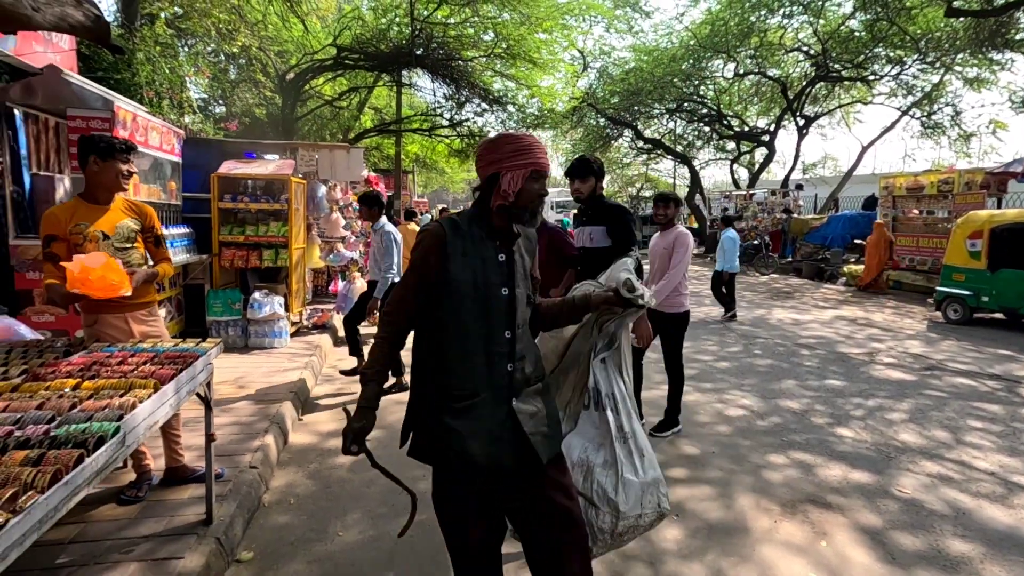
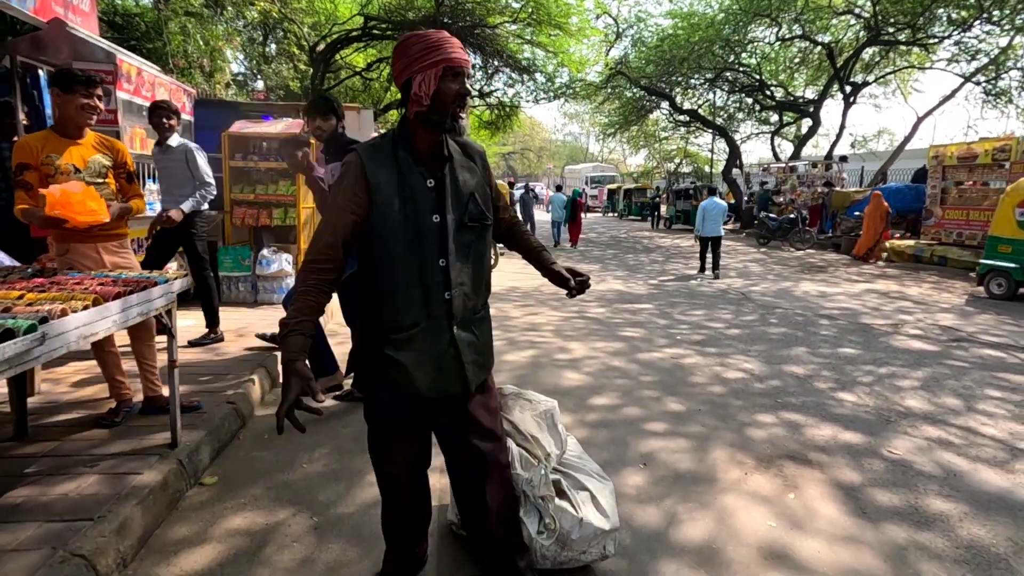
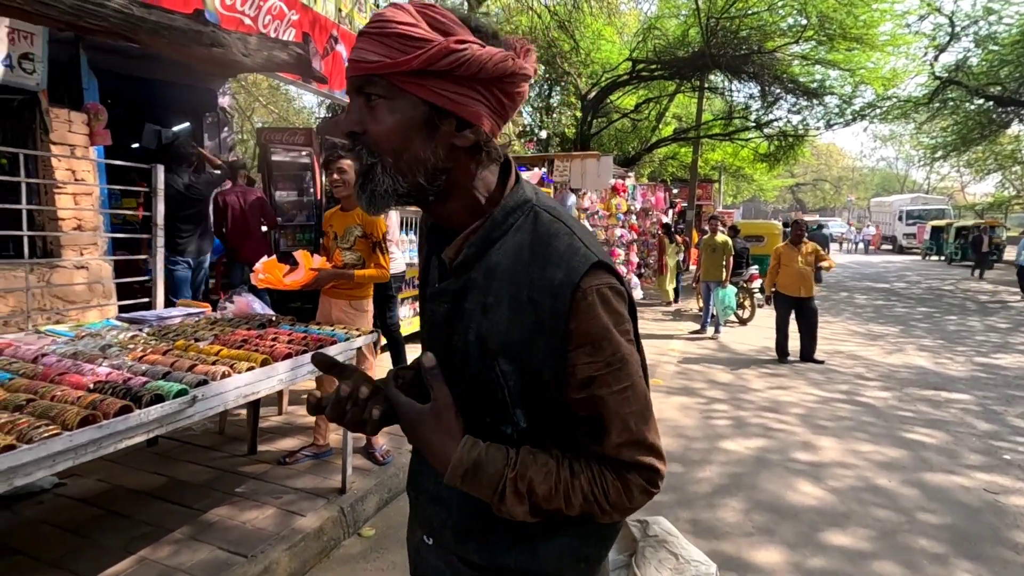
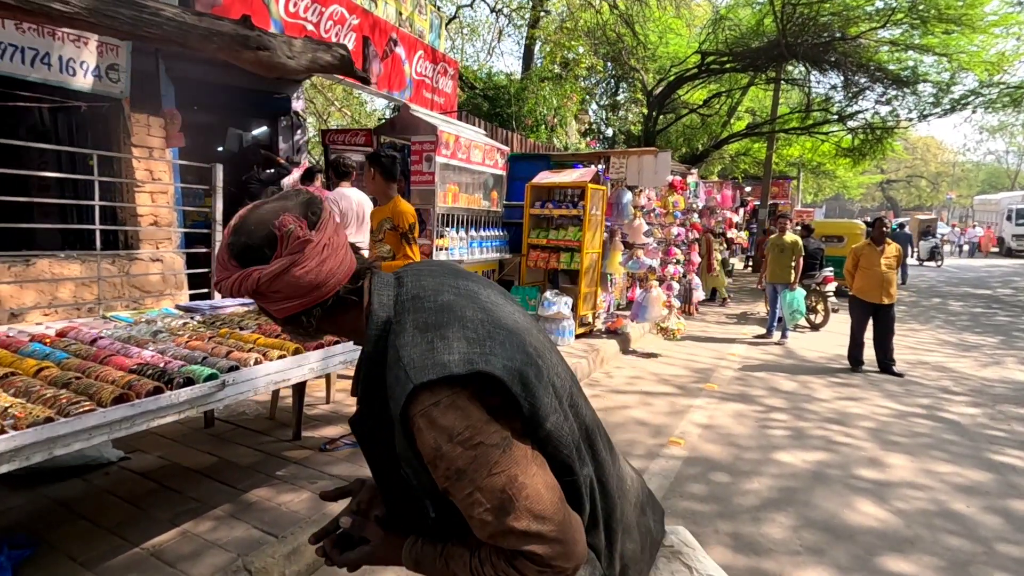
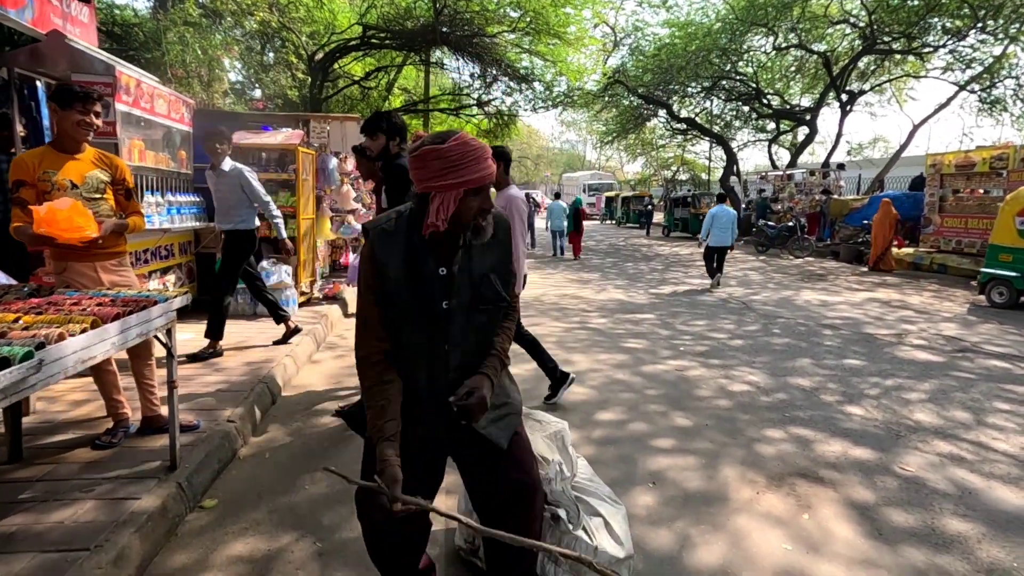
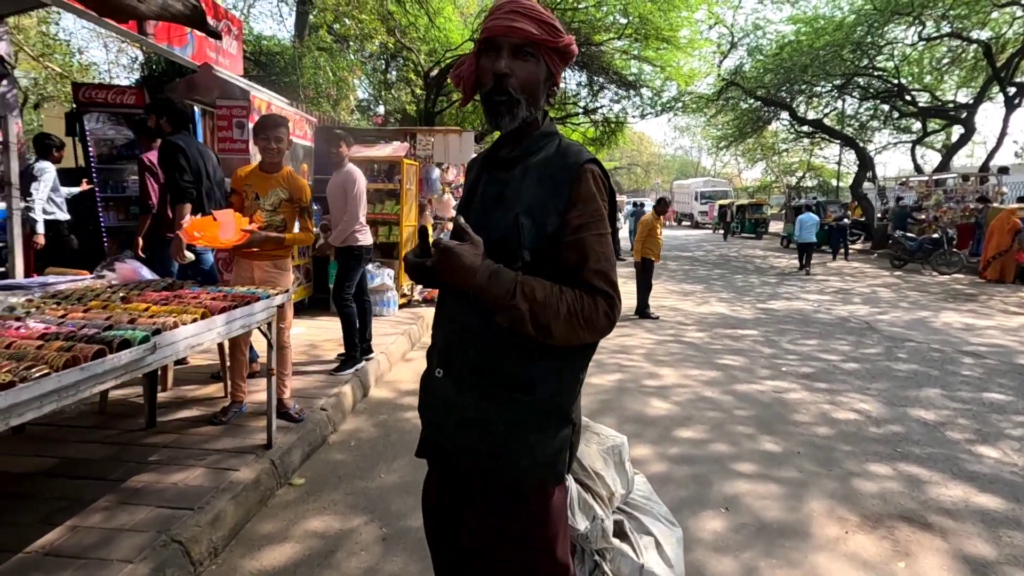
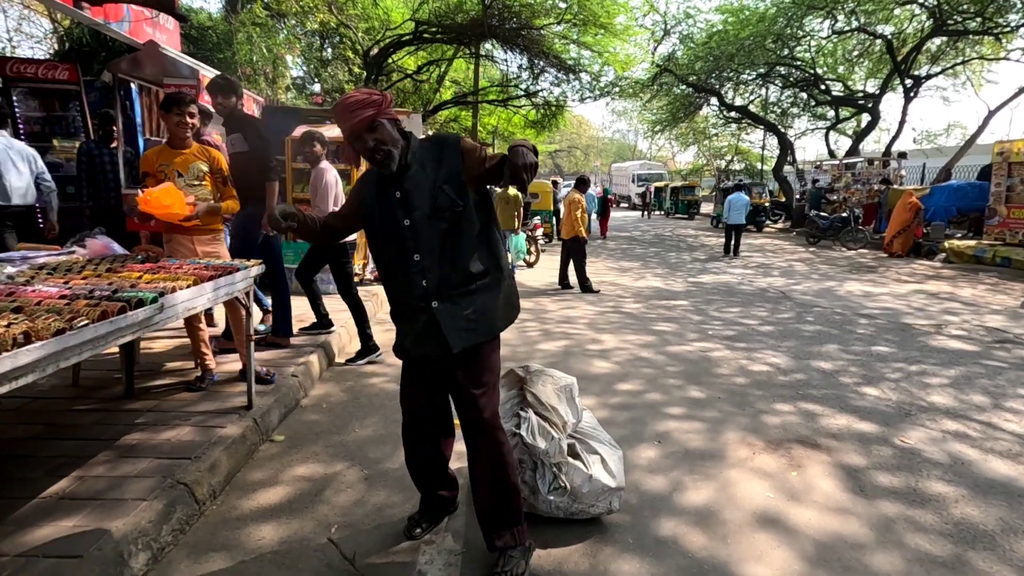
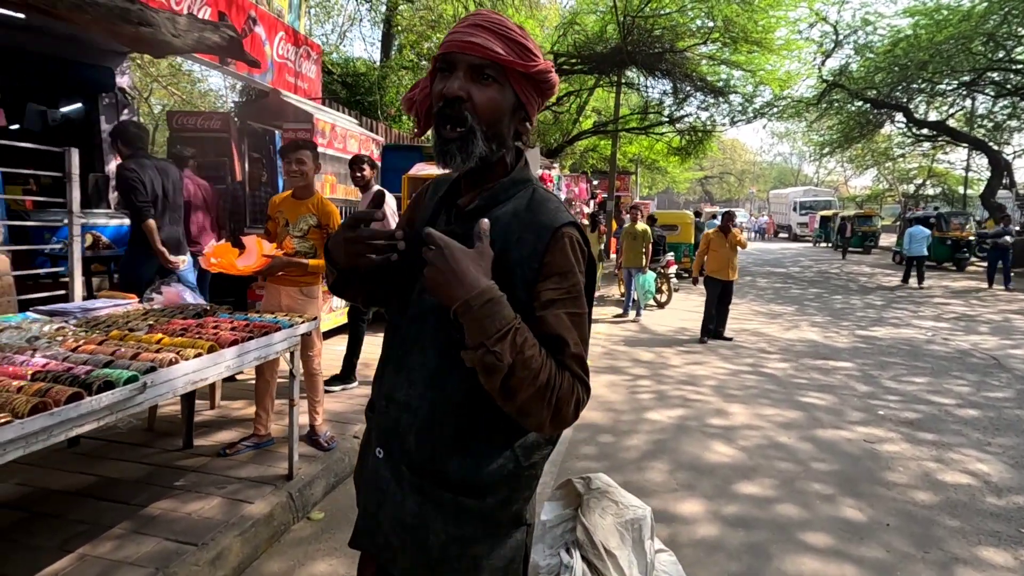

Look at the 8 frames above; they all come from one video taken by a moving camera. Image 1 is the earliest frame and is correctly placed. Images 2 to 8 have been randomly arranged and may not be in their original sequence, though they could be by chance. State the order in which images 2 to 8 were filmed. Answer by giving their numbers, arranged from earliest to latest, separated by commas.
5, 2, 7, 6, 8, 3, 4
